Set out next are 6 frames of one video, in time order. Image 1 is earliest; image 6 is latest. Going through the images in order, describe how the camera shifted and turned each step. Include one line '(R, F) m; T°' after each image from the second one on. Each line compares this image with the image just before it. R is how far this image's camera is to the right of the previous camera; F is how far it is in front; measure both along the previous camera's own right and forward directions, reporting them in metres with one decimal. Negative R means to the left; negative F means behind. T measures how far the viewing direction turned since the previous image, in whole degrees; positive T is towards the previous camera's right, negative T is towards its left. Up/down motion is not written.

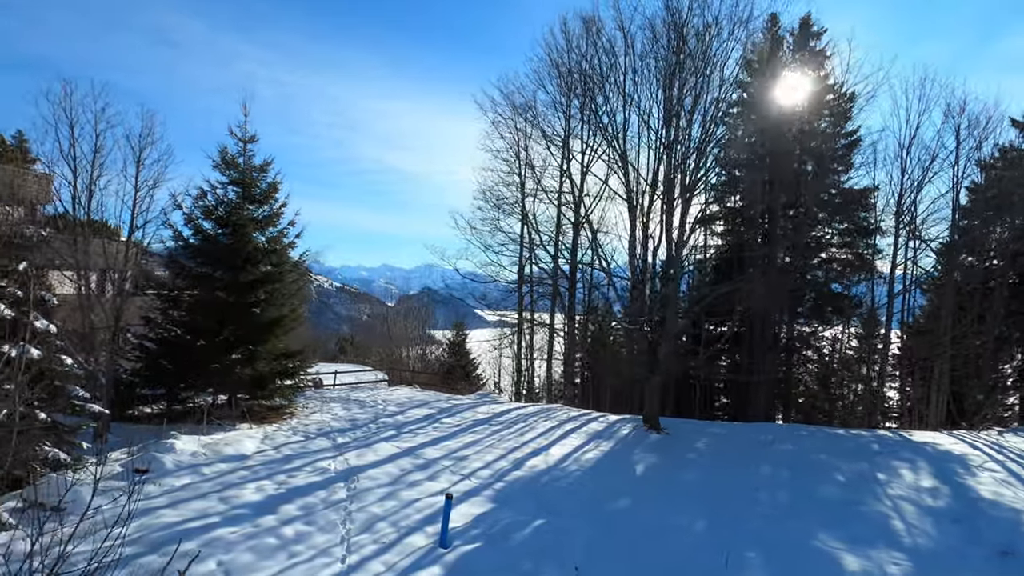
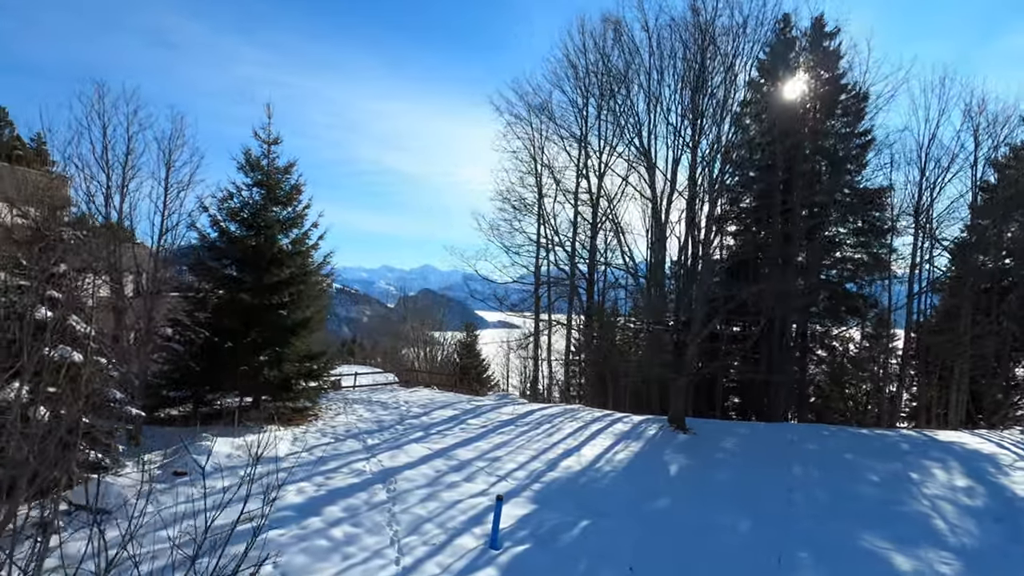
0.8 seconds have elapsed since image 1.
(-0.5, 0.0) m; 0°
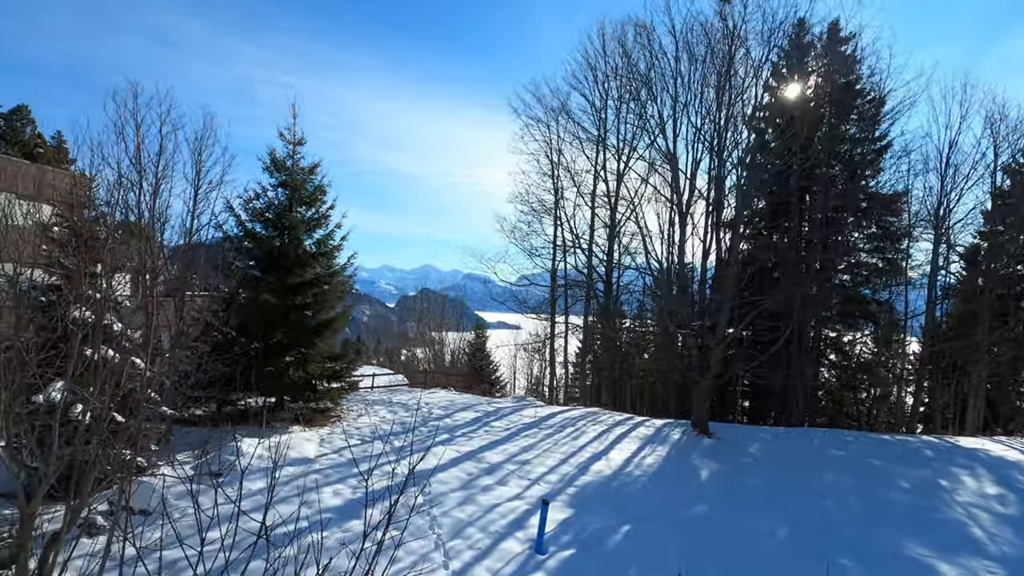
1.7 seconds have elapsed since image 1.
(-0.5, 0.0) m; 0°
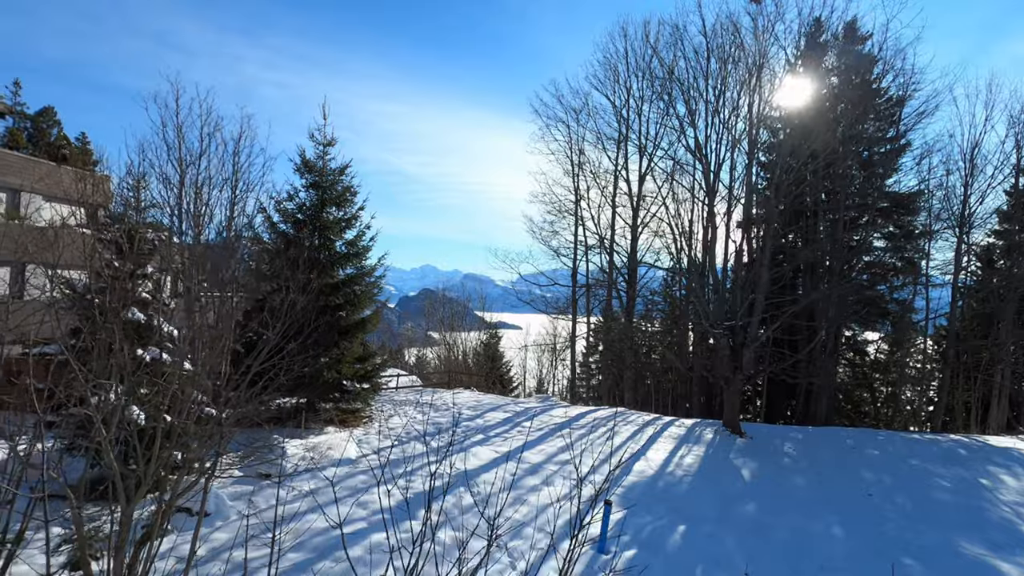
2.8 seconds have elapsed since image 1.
(-0.7, 0.0) m; 0°
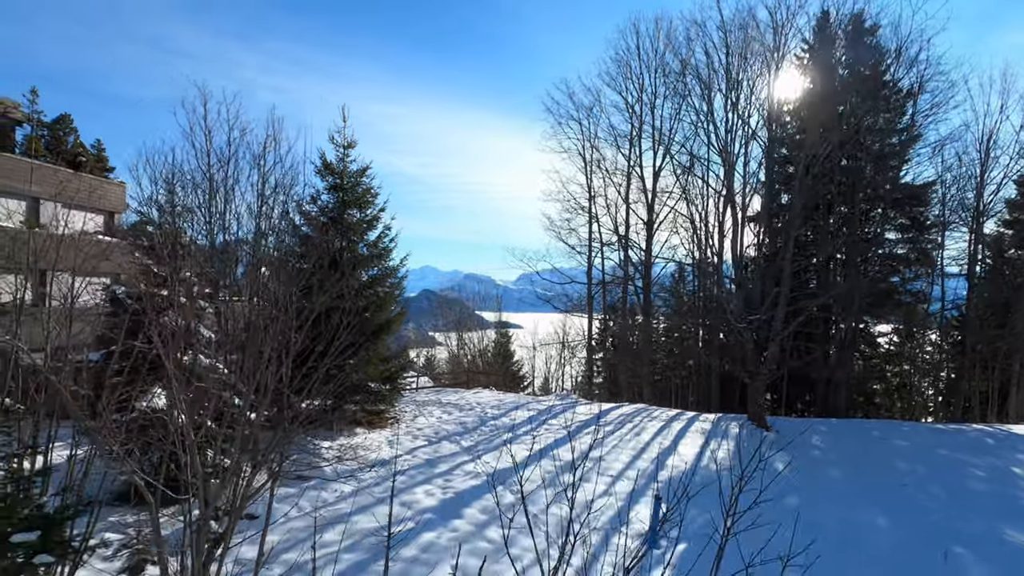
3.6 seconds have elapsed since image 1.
(-0.5, 0.0) m; 0°
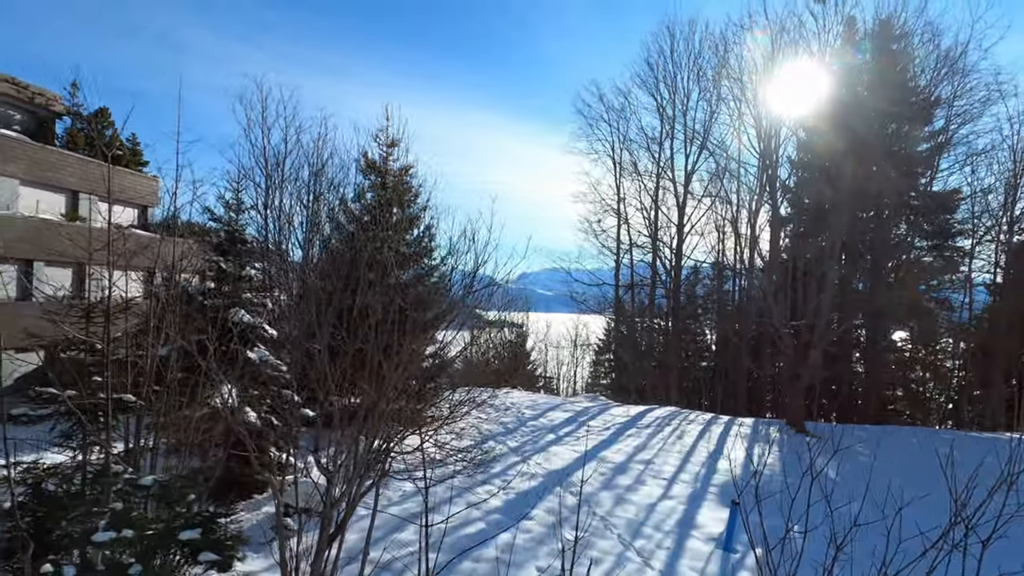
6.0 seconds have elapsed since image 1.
(-0.9, 0.0) m; 0°
